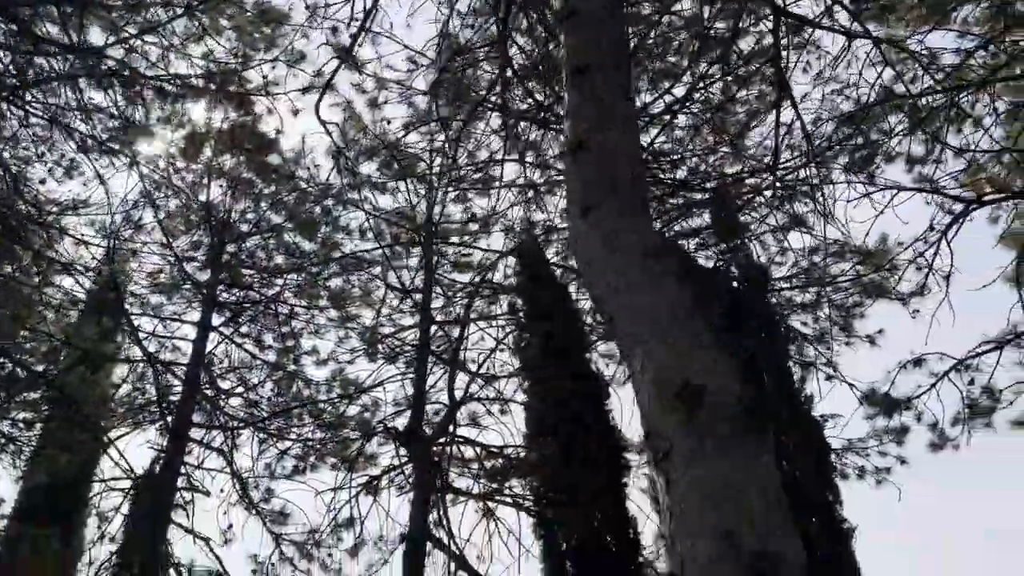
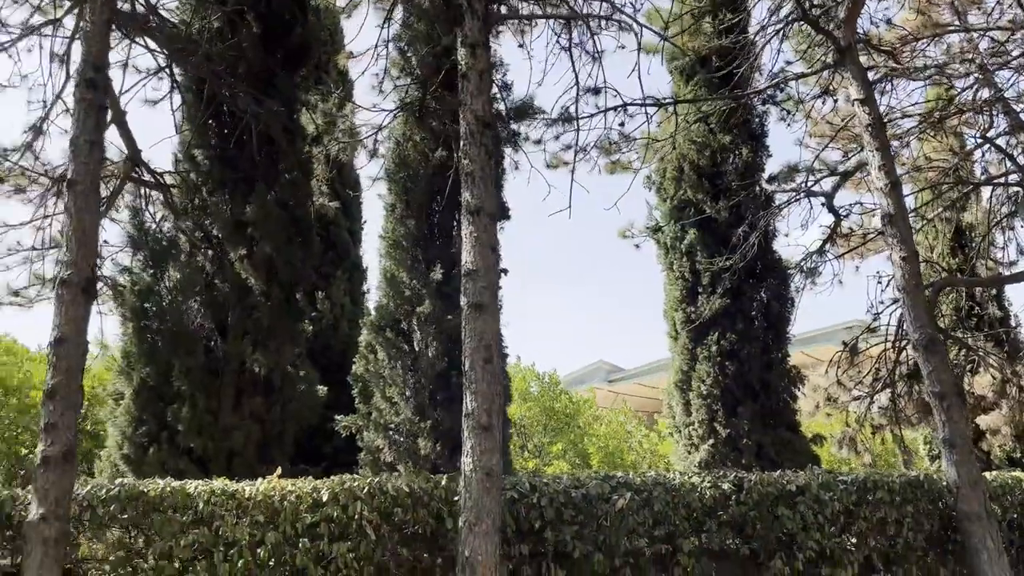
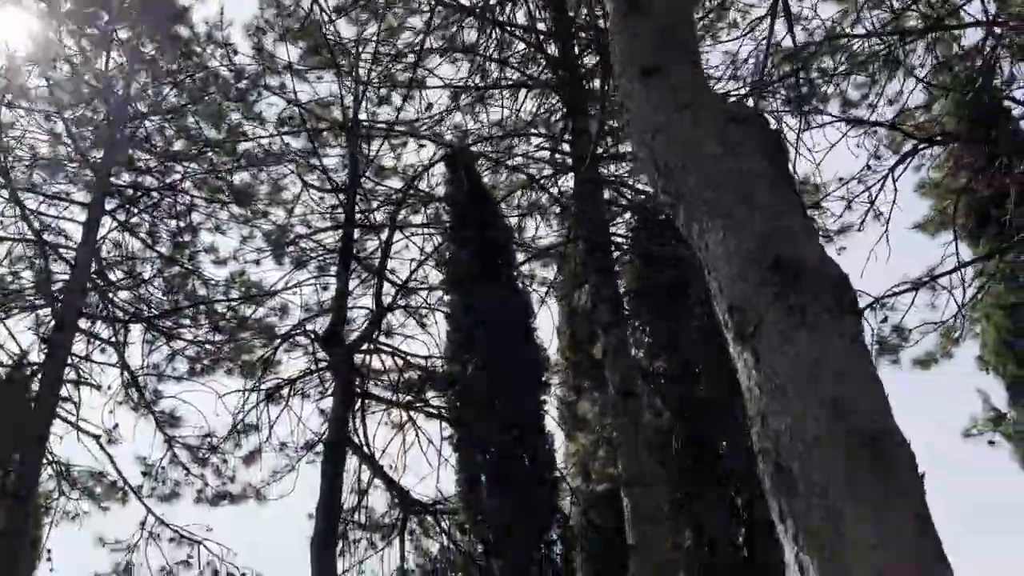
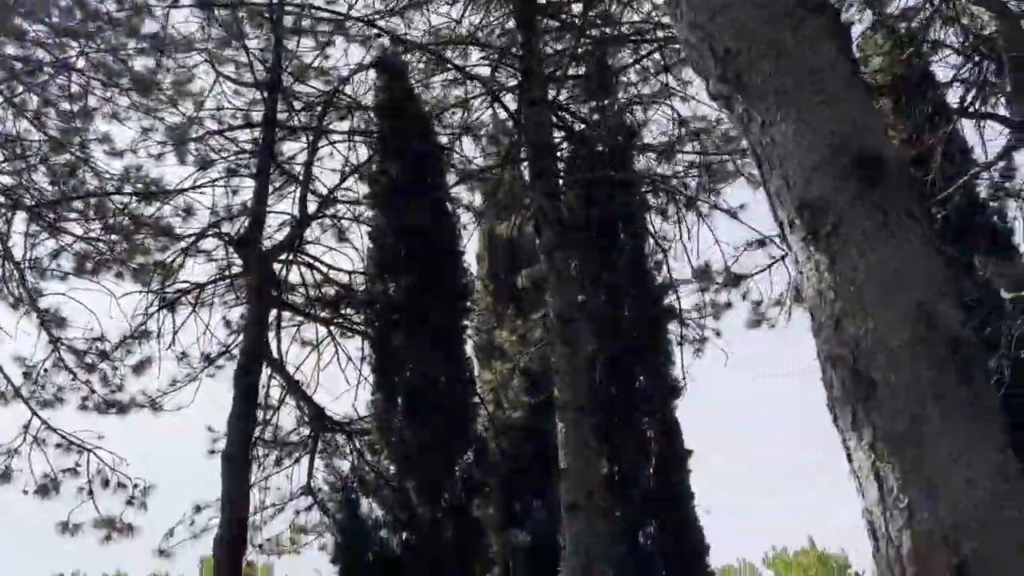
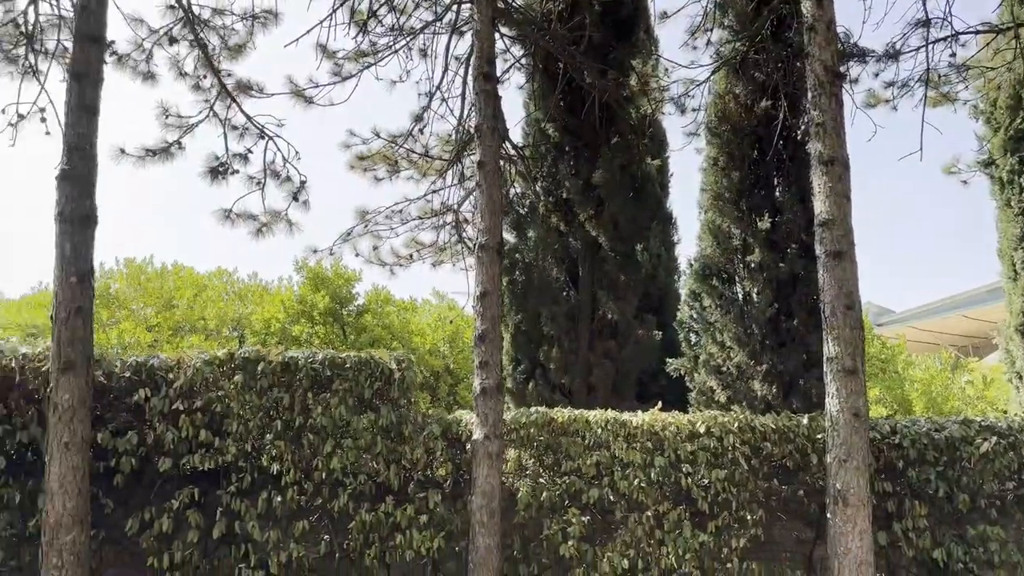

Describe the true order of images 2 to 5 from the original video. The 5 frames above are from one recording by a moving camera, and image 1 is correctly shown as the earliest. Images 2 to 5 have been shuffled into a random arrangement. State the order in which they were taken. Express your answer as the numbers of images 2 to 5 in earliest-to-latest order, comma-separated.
3, 4, 2, 5
